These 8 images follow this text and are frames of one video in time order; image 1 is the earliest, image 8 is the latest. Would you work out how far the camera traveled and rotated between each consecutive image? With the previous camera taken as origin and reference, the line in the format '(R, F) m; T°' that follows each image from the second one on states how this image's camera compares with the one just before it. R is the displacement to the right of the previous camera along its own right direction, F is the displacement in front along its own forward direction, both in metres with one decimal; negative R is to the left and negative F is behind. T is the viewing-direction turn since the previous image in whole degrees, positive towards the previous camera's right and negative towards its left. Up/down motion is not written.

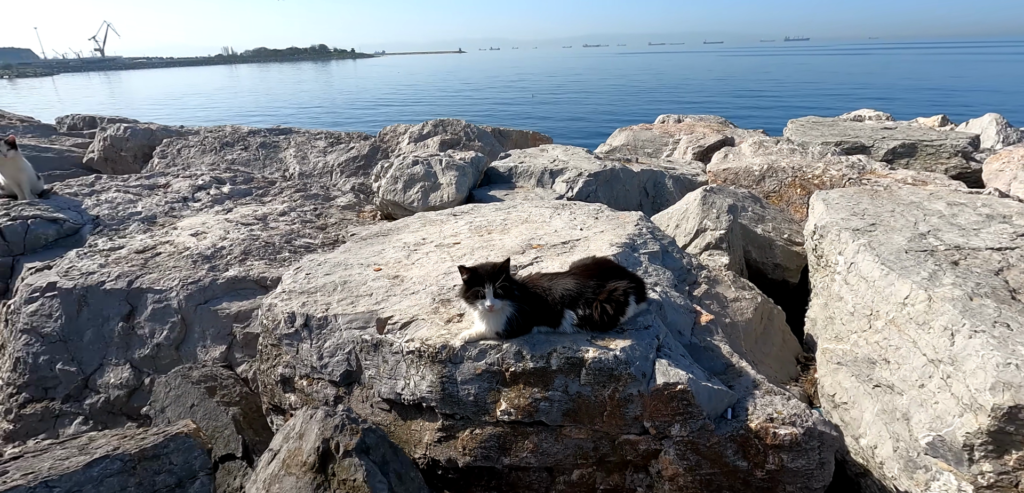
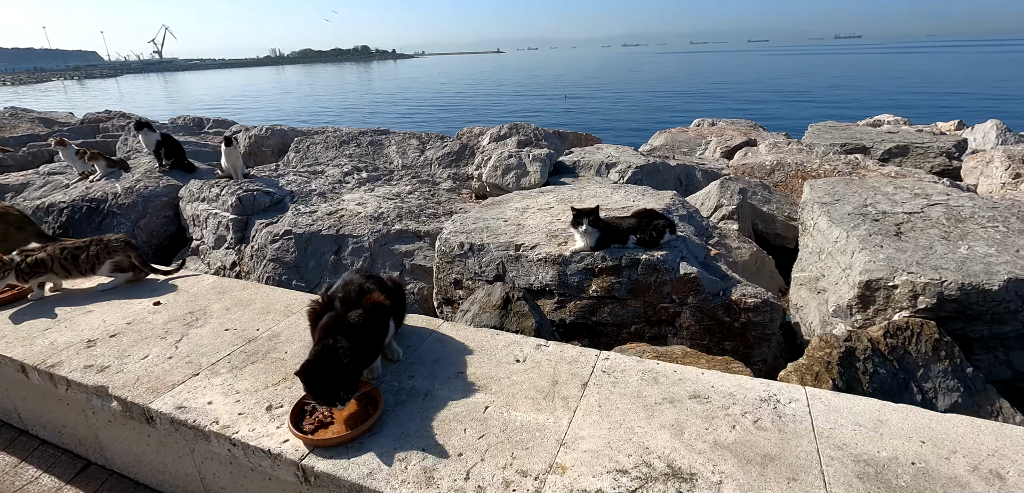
(-0.4, -1.6) m; -4°
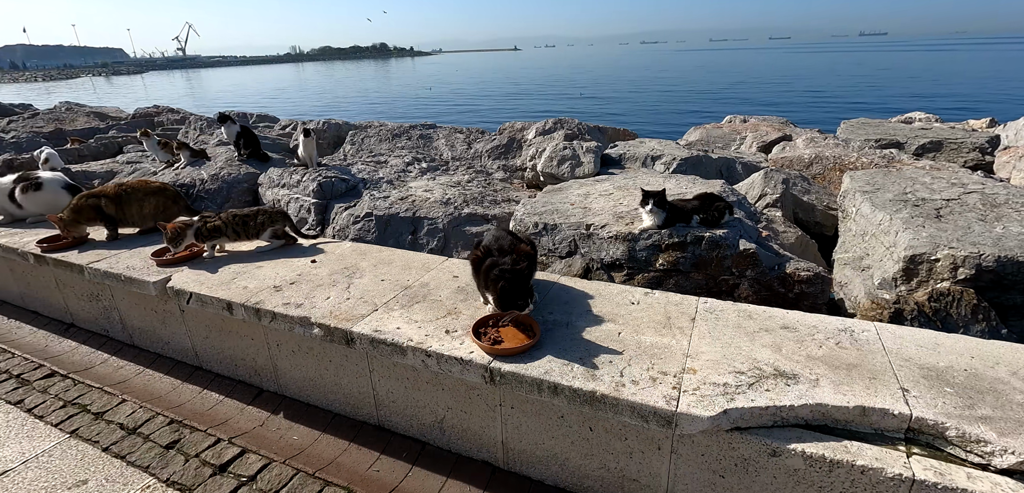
(-0.5, -0.5) m; -2°
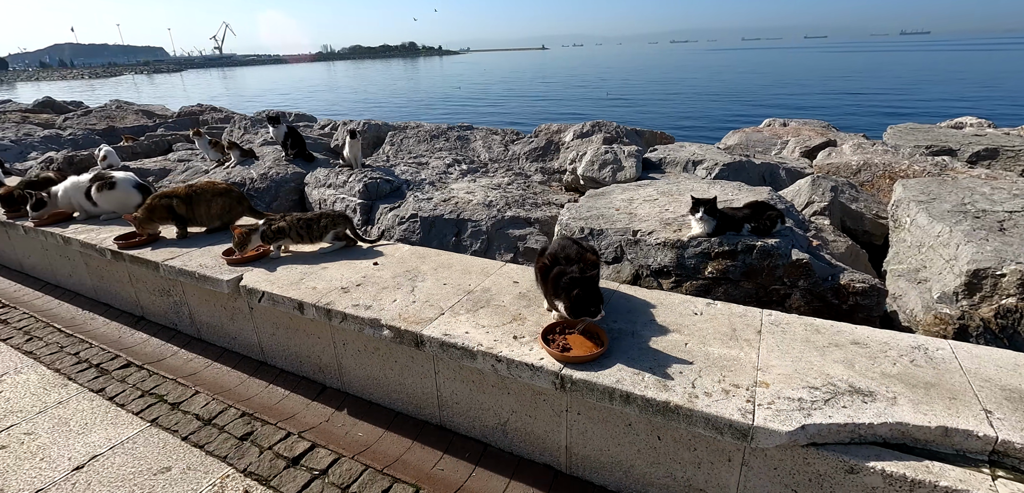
(-0.2, -0.1) m; -3°
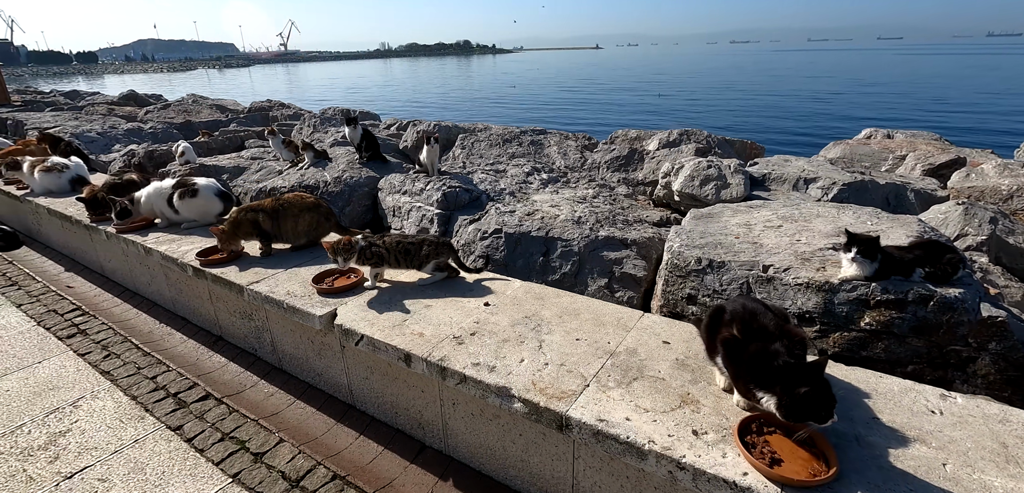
(-0.5, +0.5) m; -5°
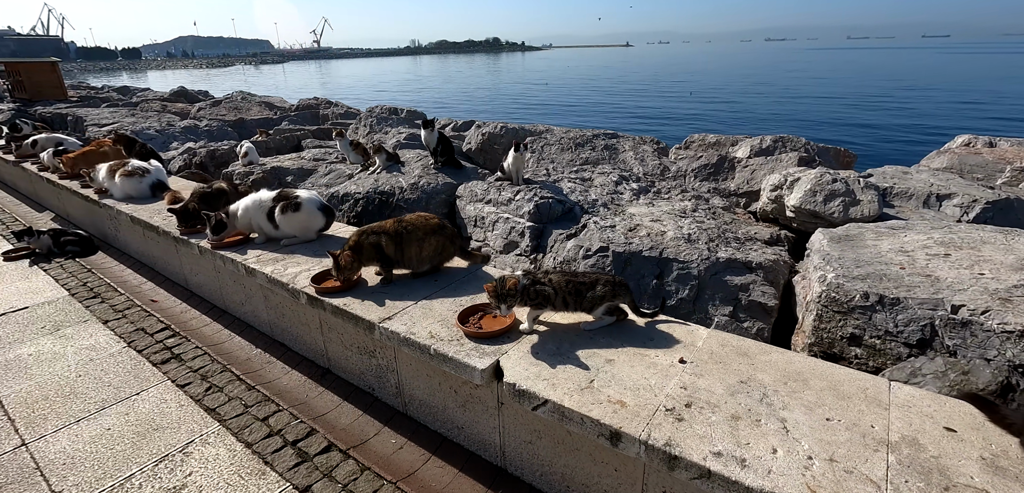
(-0.8, +0.4) m; -3°
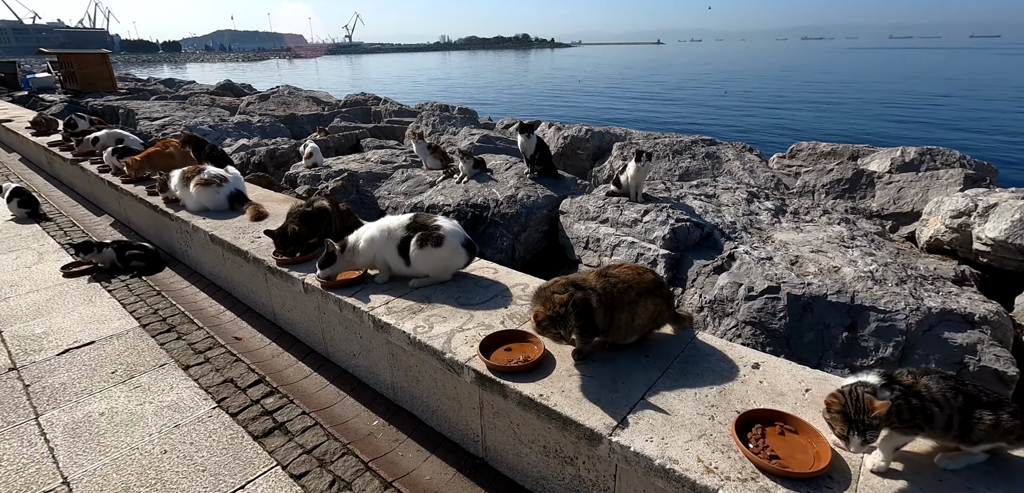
(-1.0, +0.8) m; -3°
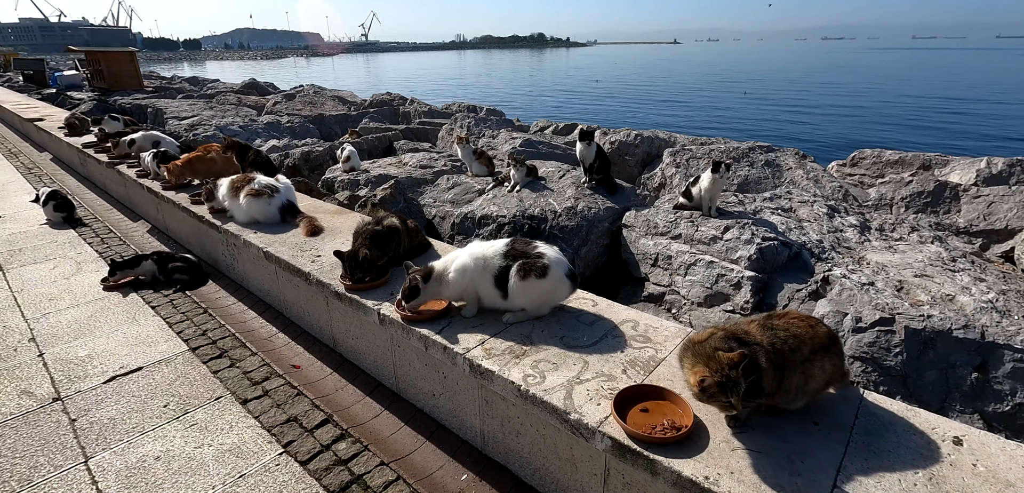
(-0.5, +0.3) m; -1°
